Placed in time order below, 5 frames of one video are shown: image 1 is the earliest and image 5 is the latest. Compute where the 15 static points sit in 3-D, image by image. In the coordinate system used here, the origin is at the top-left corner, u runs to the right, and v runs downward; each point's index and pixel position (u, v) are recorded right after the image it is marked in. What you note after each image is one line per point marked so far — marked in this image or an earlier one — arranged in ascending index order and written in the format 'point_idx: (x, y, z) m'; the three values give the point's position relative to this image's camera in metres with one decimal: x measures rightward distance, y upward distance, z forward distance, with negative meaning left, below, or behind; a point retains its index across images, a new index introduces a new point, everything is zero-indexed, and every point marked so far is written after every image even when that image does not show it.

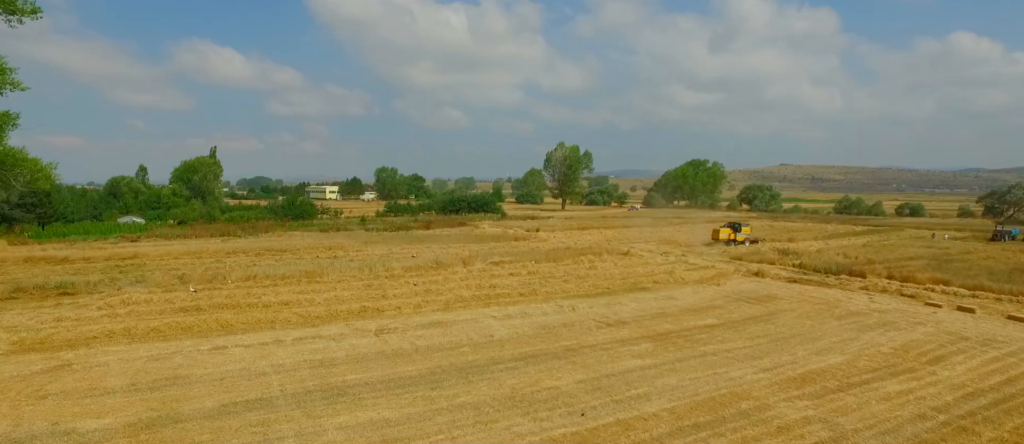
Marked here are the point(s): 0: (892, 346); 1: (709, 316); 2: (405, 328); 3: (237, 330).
0: (+6.5, -2.1, +11.0) m
1: (+4.4, -2.1, +14.2) m
2: (-2.1, -2.1, +12.8) m
3: (-5.3, -2.1, +12.3) m
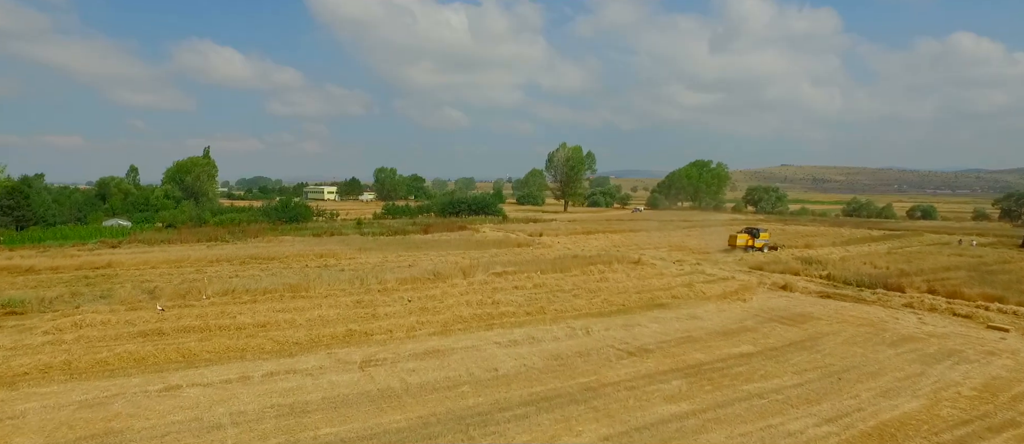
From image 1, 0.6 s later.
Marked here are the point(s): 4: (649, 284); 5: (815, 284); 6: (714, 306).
0: (+6.6, -2.4, +9.2) m
1: (+4.5, -2.3, +12.5) m
2: (-2.0, -2.4, +11.1) m
3: (-5.2, -2.3, +10.6) m
4: (+4.2, -1.9, +19.7) m
5: (+9.2, -1.9, +19.4) m
6: (+5.2, -2.2, +16.4) m
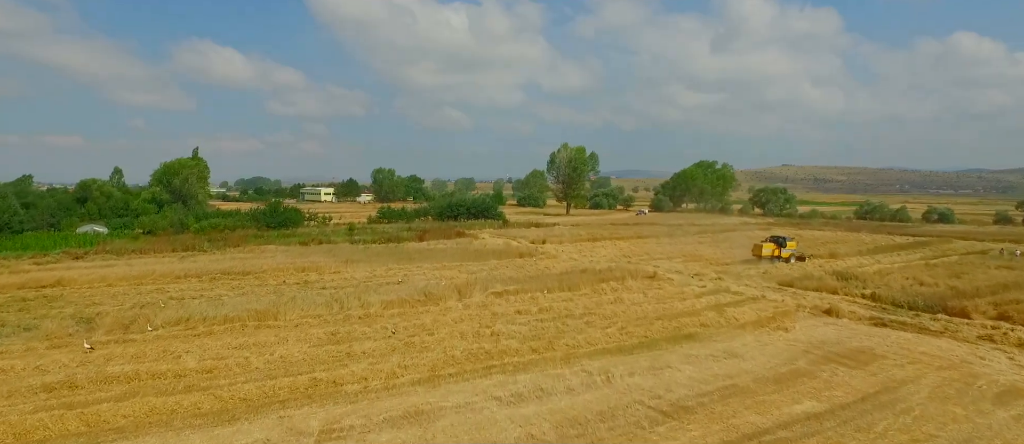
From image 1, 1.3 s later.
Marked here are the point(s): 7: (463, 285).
0: (+6.7, -2.7, +6.8) m
1: (+4.6, -2.7, +10.0) m
2: (-2.0, -2.7, +8.6) m
3: (-5.1, -2.7, +8.1) m
4: (+4.3, -2.3, +17.2) m
5: (+9.2, -2.2, +16.9) m
6: (+5.2, -2.5, +13.9) m
7: (-1.5, -1.9, +19.6) m
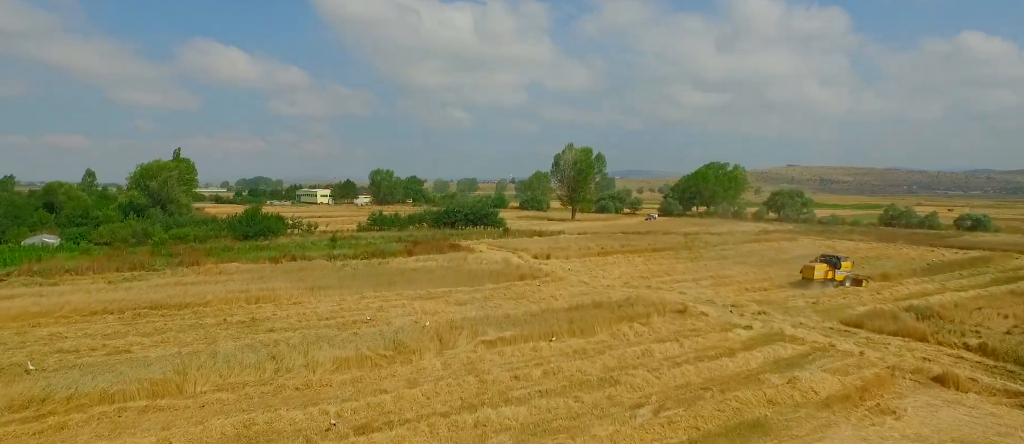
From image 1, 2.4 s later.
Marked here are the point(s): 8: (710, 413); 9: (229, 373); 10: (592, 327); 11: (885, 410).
0: (+6.5, -3.4, +2.4) m
1: (+4.4, -3.3, +5.7) m
2: (-2.1, -3.4, +4.3) m
3: (-5.2, -3.3, +3.8) m
4: (+4.2, -2.9, +12.9) m
5: (+9.1, -2.9, +12.6) m
6: (+5.1, -3.2, +9.6) m
7: (-1.6, -2.5, +15.3) m
8: (+3.2, -3.1, +10.4) m
9: (-5.2, -2.8, +11.8) m
10: (+2.0, -2.5, +16.1) m
11: (+6.1, -3.1, +10.5) m
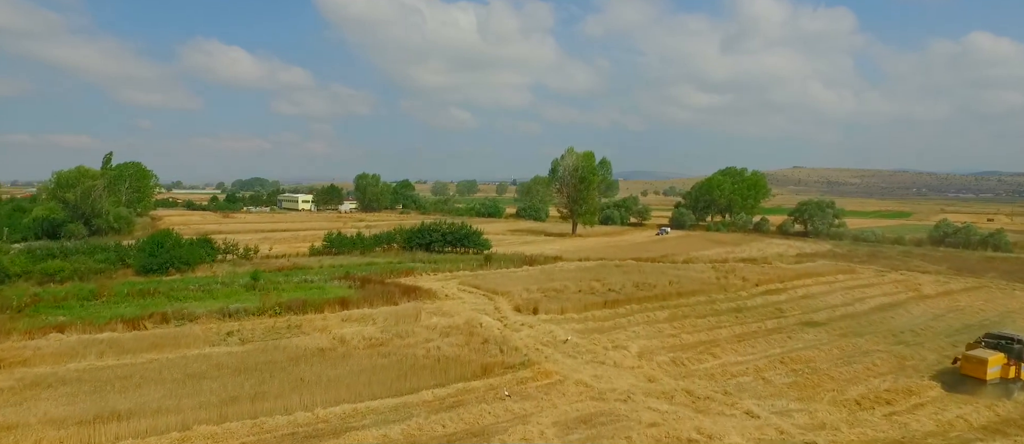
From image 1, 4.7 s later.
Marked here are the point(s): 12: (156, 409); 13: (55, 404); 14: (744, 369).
0: (+5.4, -4.8, -7.1) m
1: (+3.3, -4.8, -3.9) m
2: (-3.2, -4.8, -5.3) m
3: (-6.4, -4.7, -5.7) m
4: (+3.1, -4.4, +3.3) m
5: (+8.0, -4.4, +3.0) m
6: (+4.0, -4.6, 0.0) m
7: (-2.7, -4.0, +5.8) m
8: (+2.1, -4.5, +0.8) m
9: (-6.3, -4.2, +2.3) m
10: (+0.9, -4.0, +6.5) m
11: (+5.0, -4.6, +0.9) m
12: (-7.1, -3.7, +12.8) m
13: (-9.1, -3.6, +13.0) m
14: (+6.2, -3.7, +16.8) m
